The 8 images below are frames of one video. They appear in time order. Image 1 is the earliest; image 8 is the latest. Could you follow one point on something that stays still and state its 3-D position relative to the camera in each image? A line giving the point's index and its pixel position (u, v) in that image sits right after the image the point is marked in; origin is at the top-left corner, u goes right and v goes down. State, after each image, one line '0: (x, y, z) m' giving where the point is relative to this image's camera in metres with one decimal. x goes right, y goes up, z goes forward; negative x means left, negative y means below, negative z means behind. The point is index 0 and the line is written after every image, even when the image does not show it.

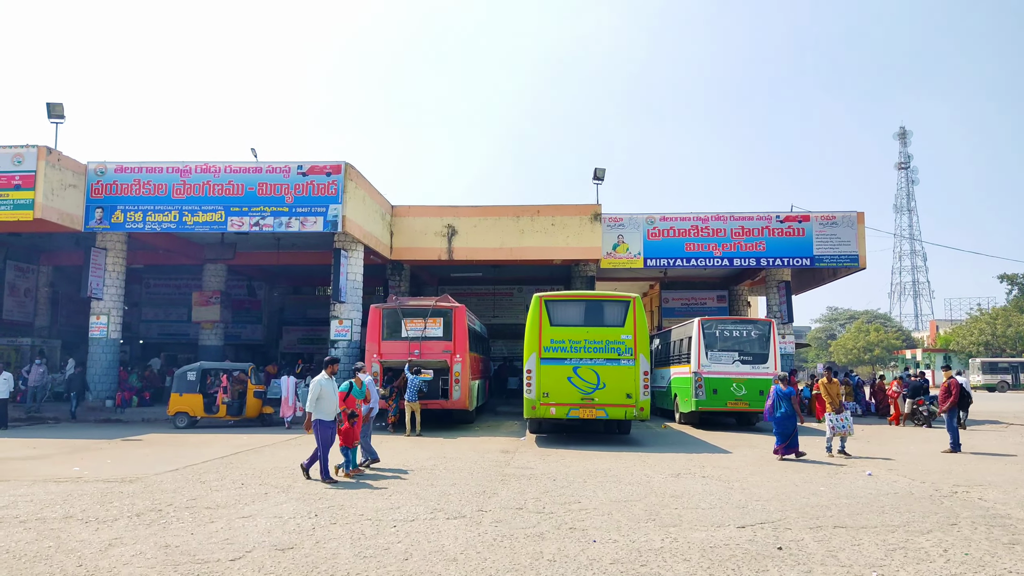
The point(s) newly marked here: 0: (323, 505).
0: (-1.7, -1.9, +7.7) m
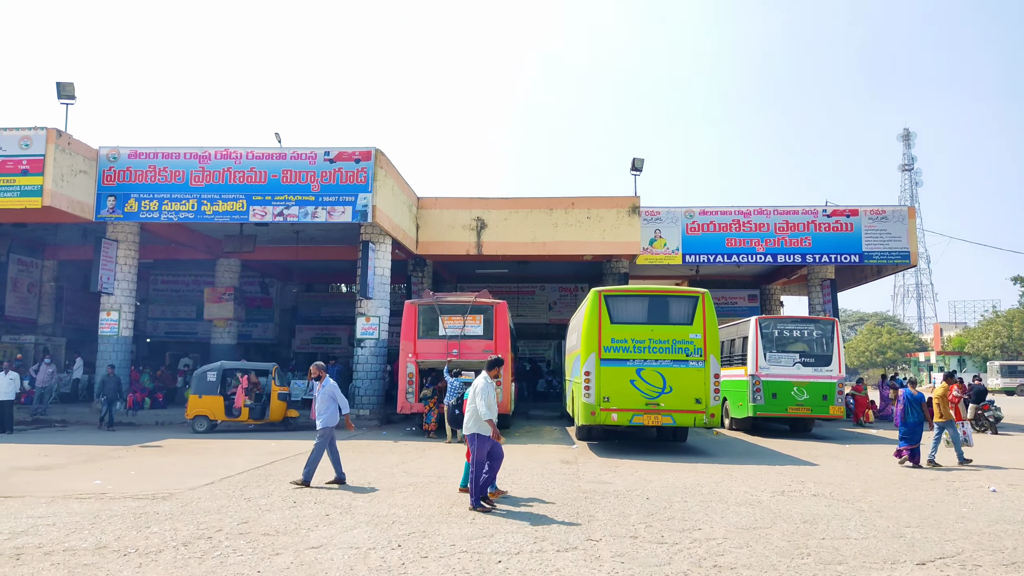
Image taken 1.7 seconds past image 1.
0: (-0.8, -1.8, +6.5) m
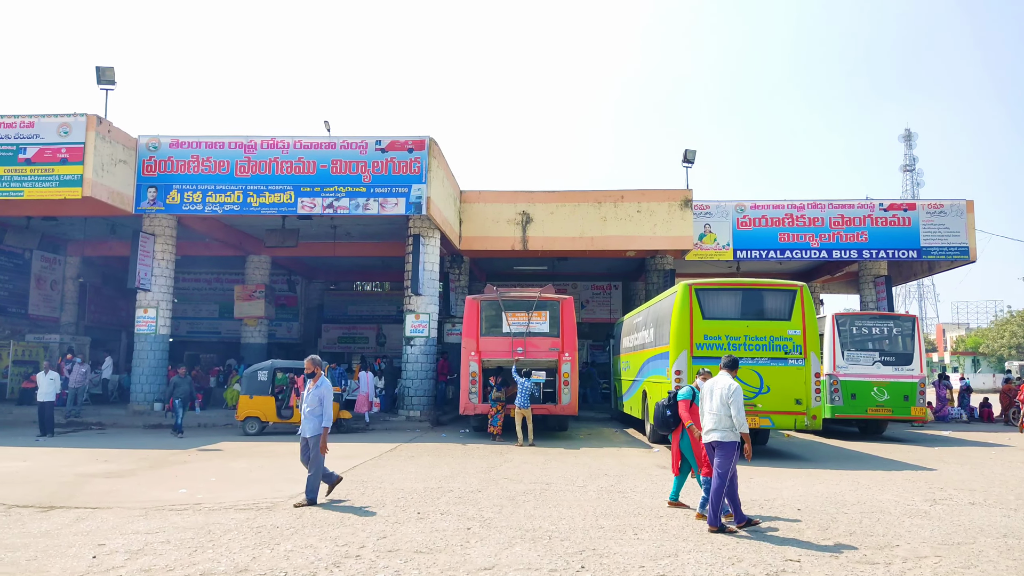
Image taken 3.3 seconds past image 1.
0: (+0.4, -1.7, +5.7) m
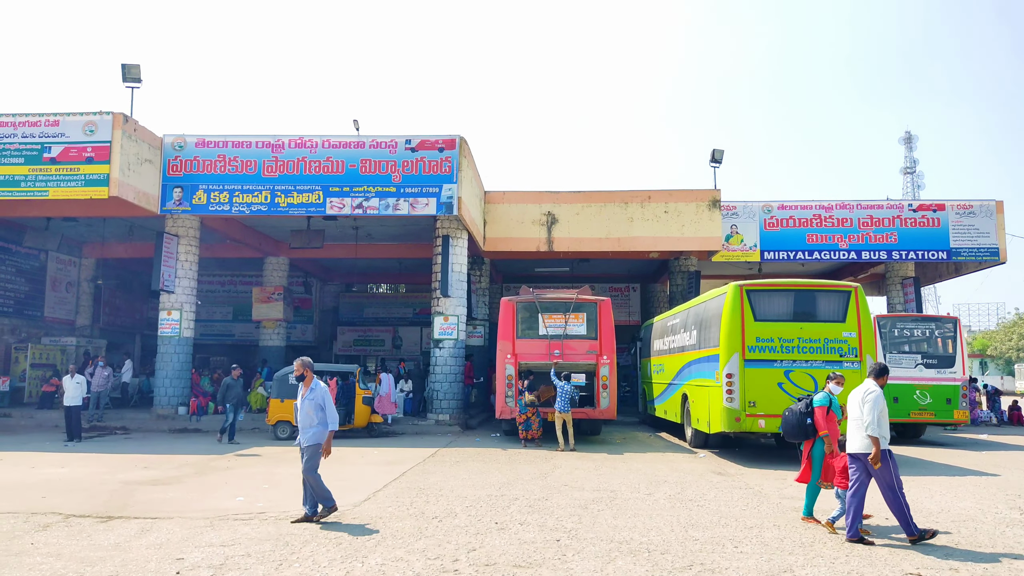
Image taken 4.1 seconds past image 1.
0: (+1.0, -1.7, +5.4) m
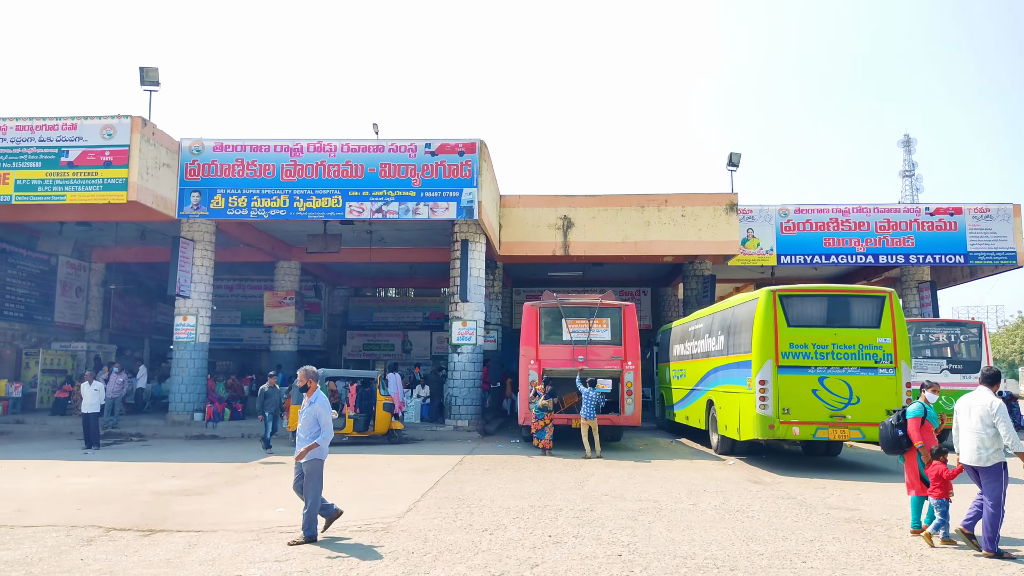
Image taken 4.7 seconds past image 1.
0: (+1.5, -1.8, +5.3) m
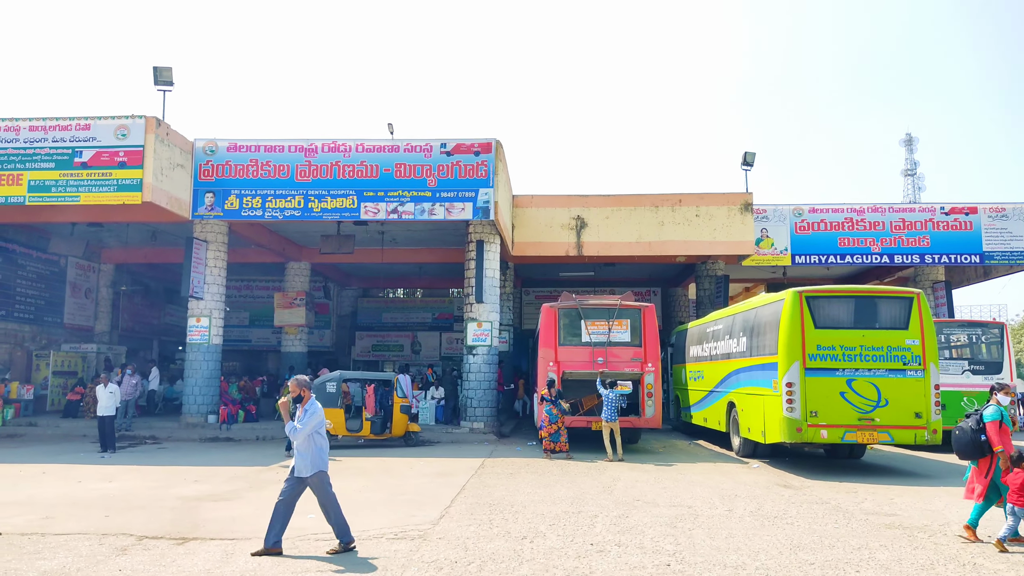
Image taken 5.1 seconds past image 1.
0: (+1.8, -1.8, +5.1) m
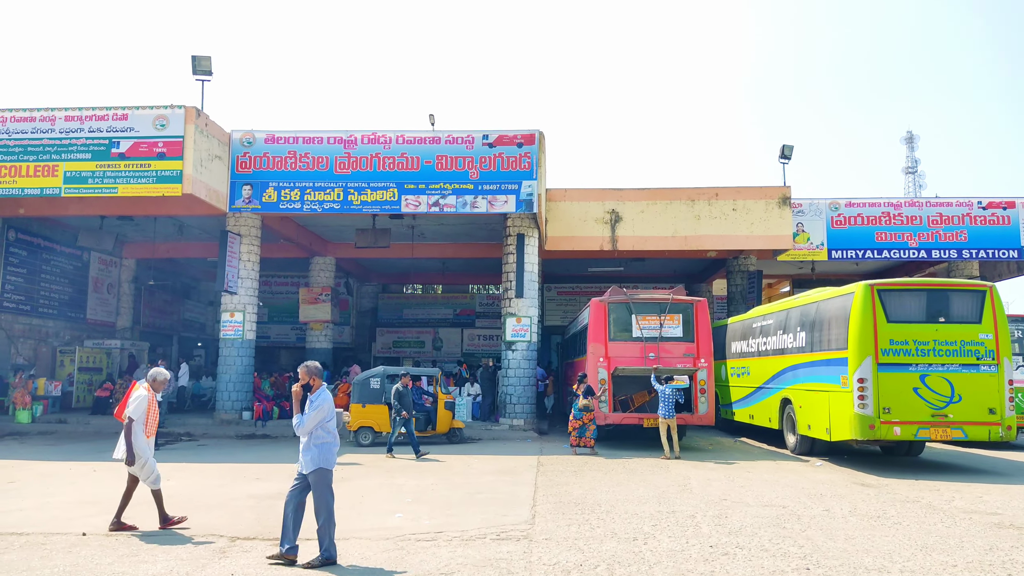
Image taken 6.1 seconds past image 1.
0: (+2.6, -1.7, +4.8) m
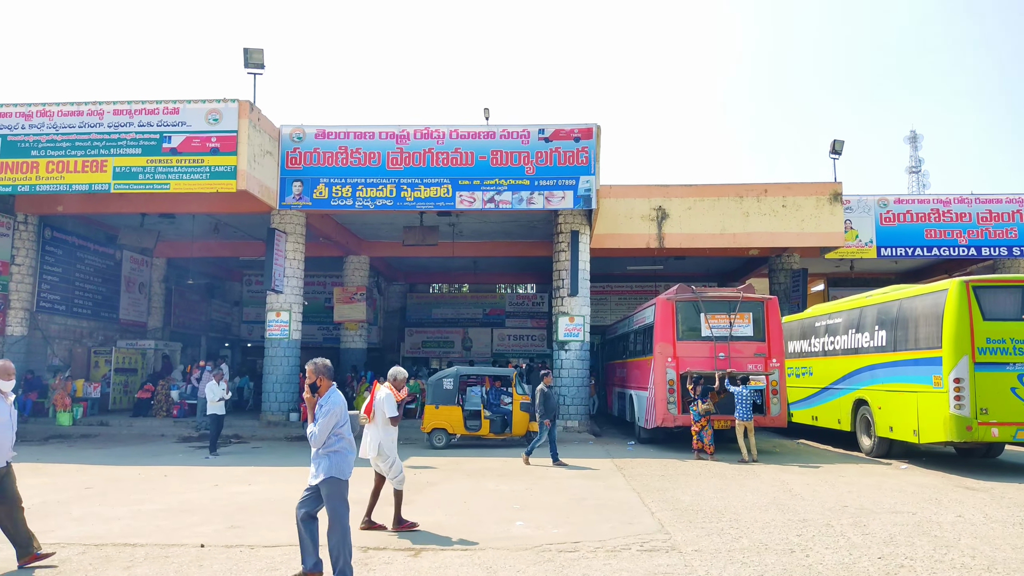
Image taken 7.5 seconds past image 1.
0: (+3.6, -1.7, +4.5) m
